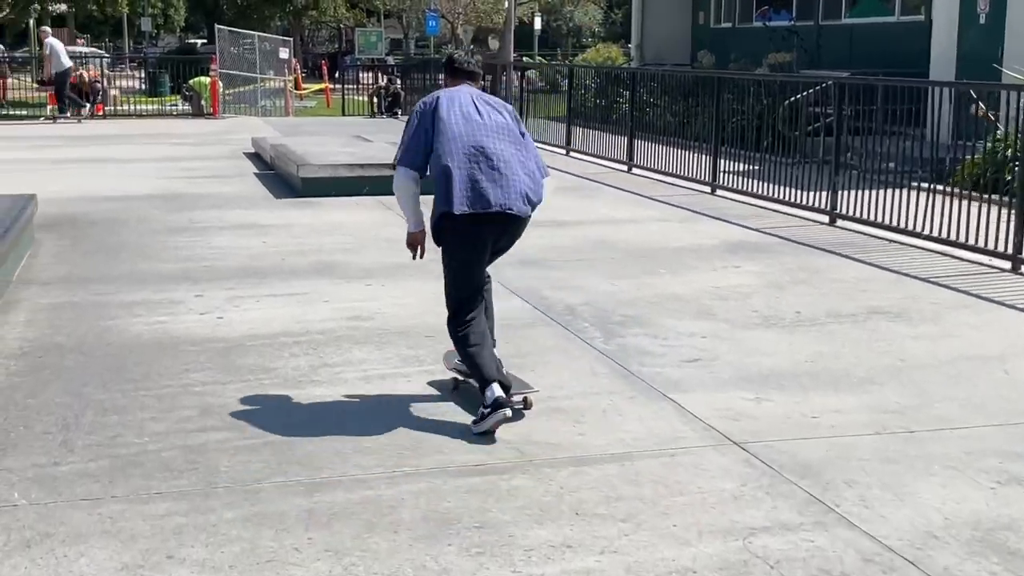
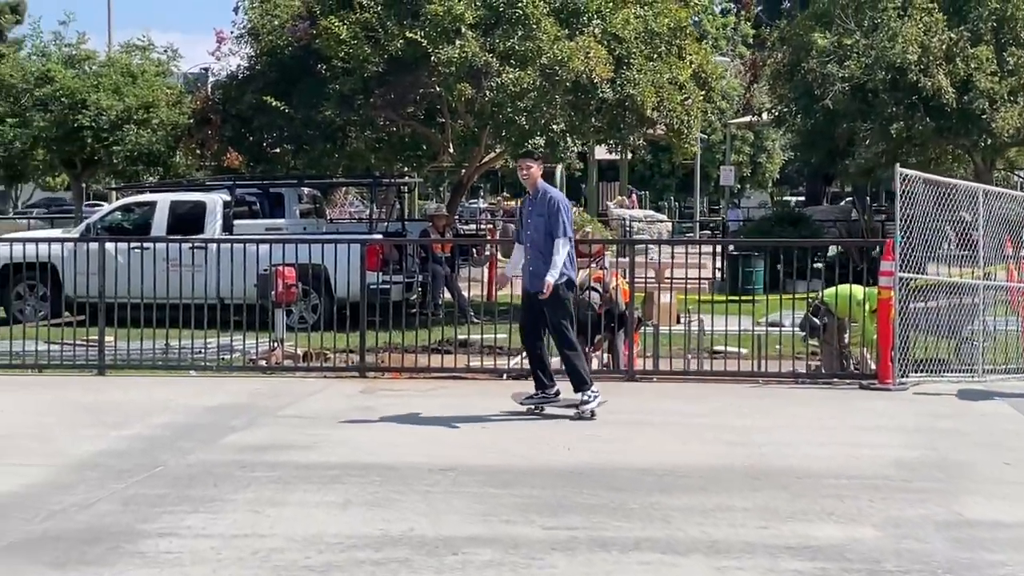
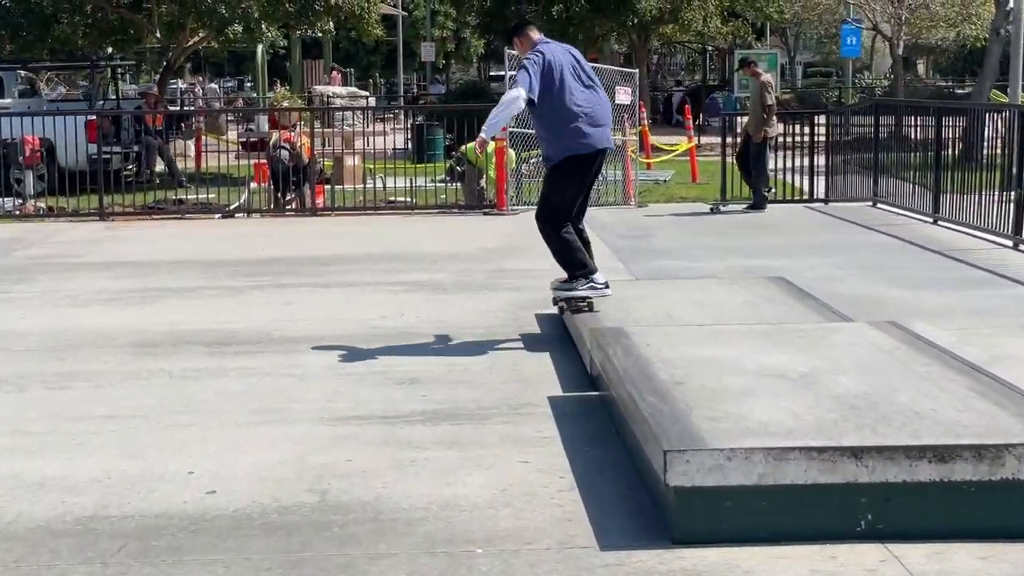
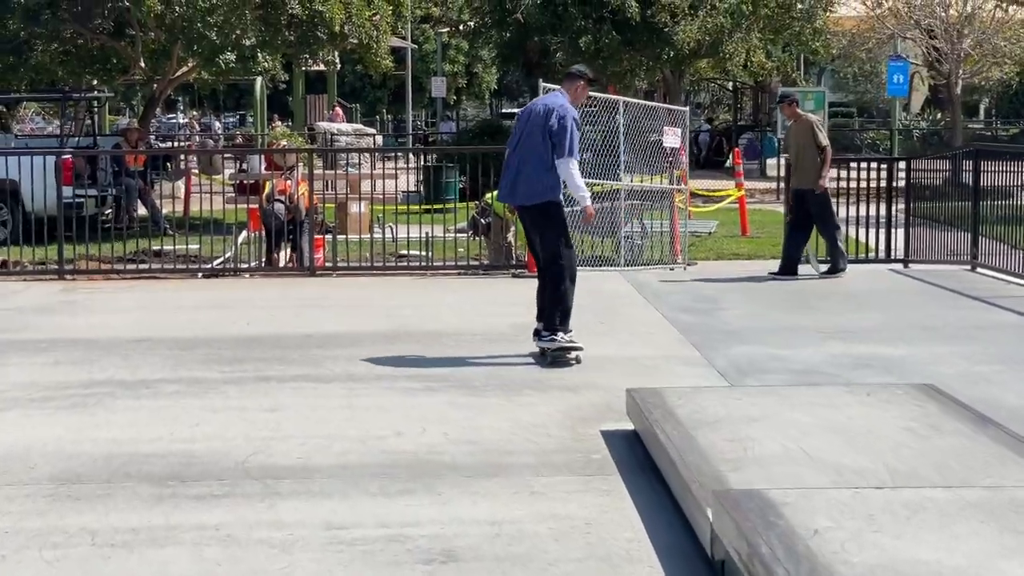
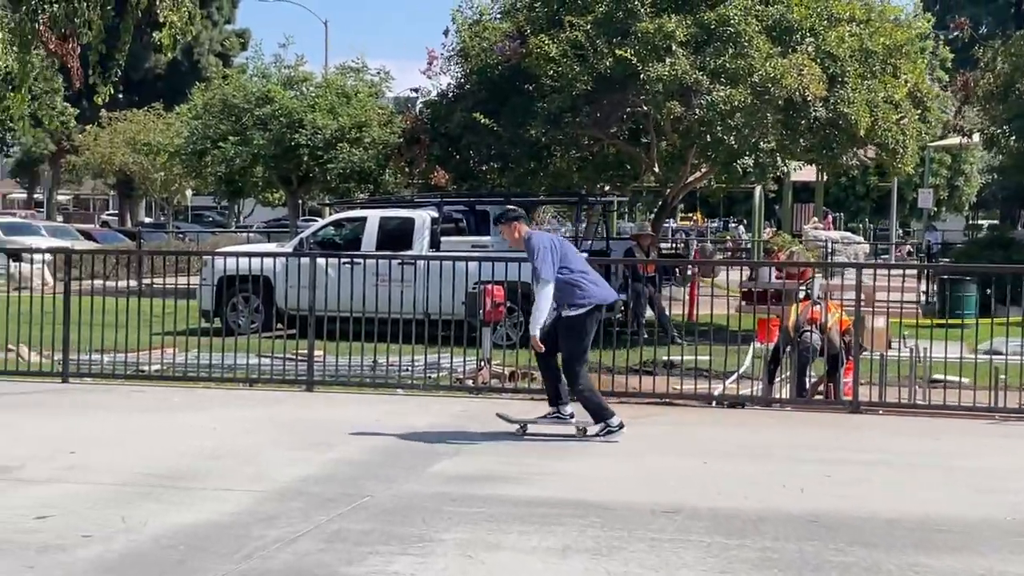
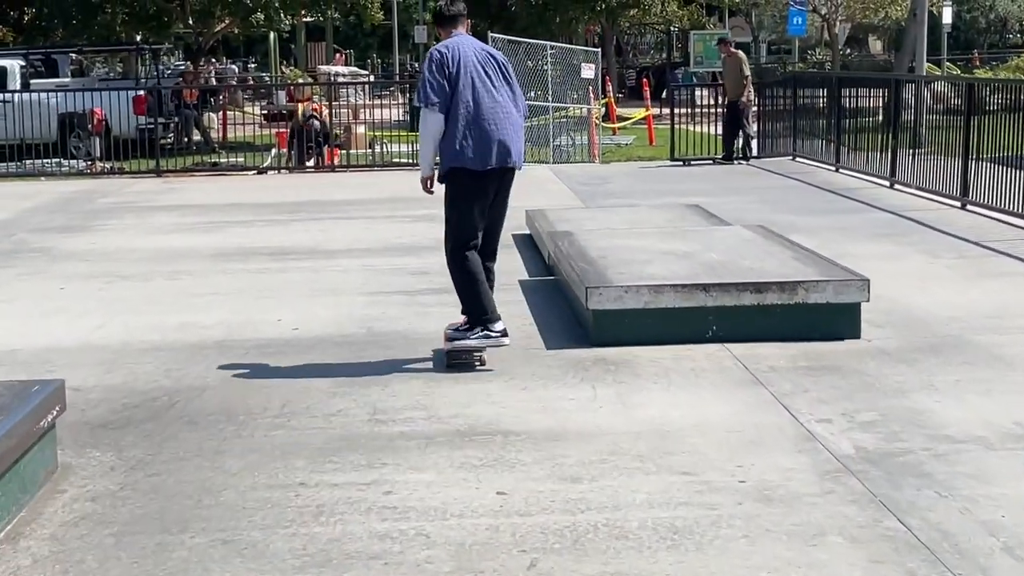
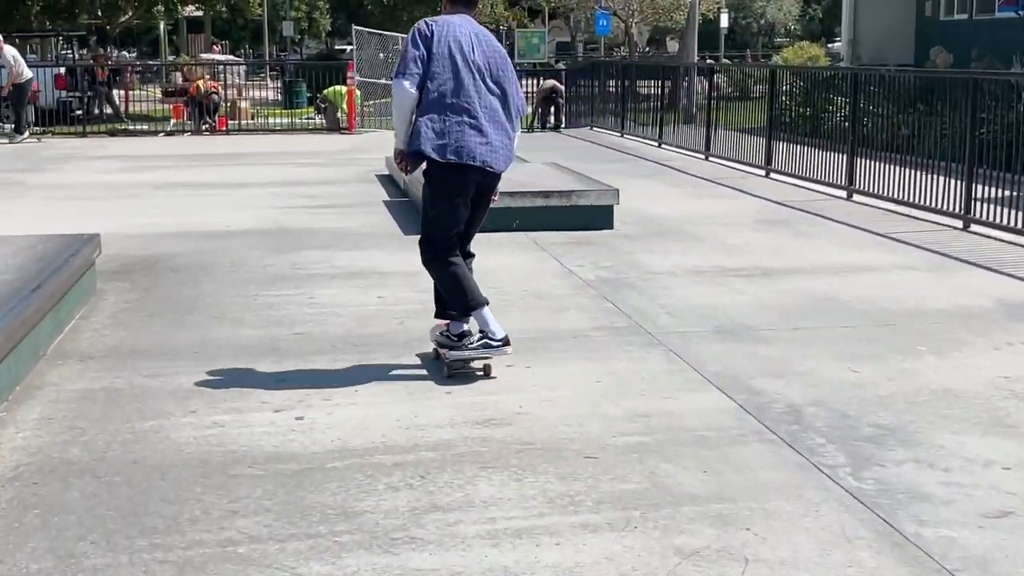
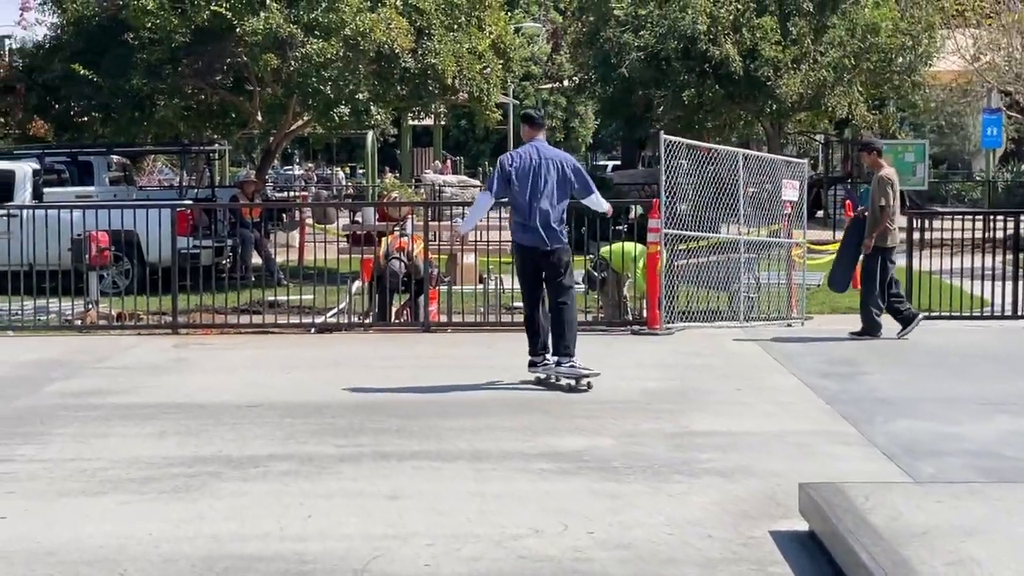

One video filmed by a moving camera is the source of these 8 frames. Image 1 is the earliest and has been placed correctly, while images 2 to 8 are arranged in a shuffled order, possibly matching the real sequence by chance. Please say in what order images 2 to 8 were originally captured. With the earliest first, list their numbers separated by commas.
7, 6, 3, 4, 8, 2, 5
